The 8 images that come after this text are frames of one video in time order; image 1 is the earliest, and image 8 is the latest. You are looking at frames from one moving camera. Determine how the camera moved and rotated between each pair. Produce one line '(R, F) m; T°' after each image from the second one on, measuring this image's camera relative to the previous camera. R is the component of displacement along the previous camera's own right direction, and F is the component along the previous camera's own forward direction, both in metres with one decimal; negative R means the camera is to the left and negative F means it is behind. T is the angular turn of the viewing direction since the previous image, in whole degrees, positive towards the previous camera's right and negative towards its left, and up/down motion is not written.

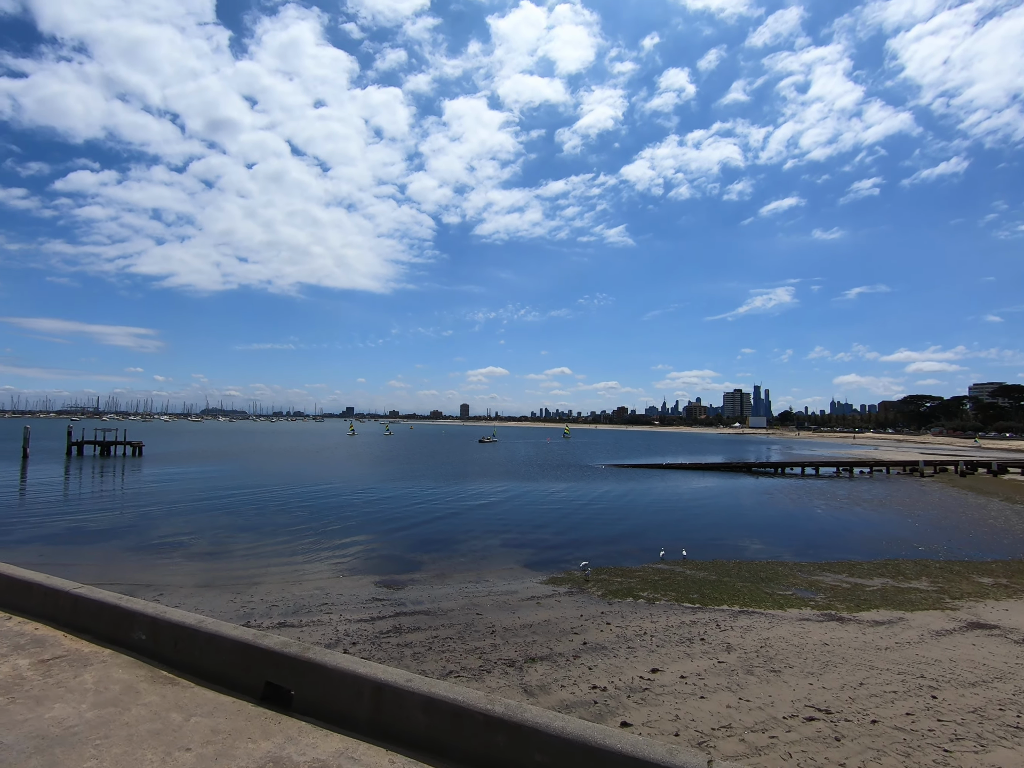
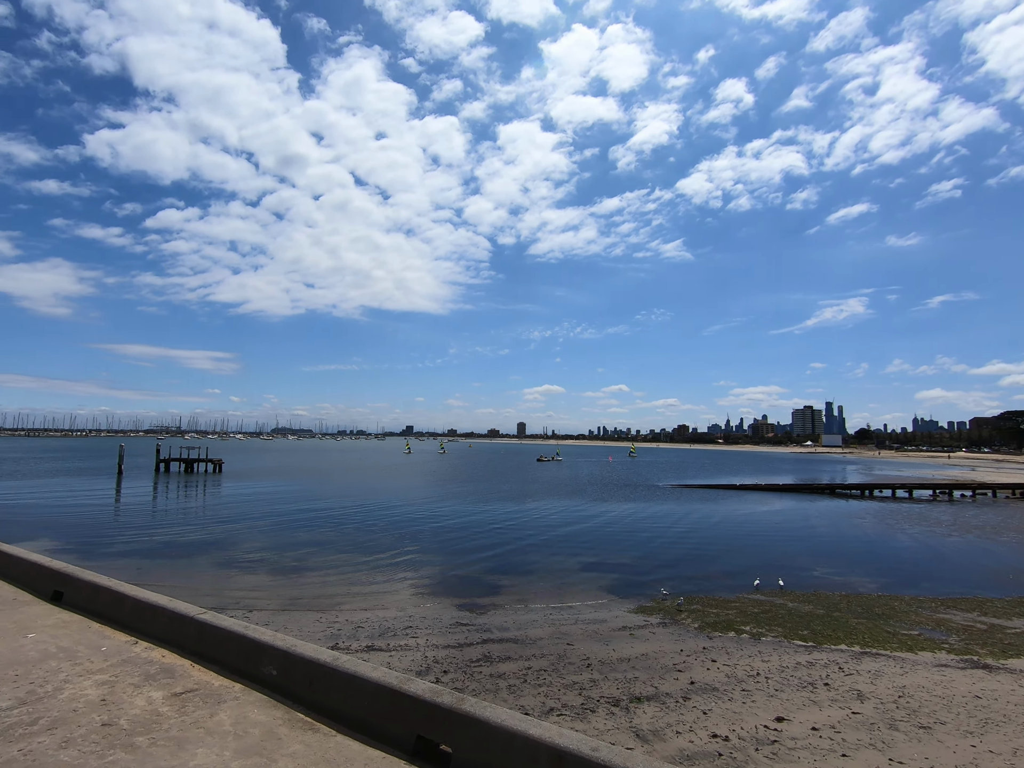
(-0.6, +0.4) m; -6°
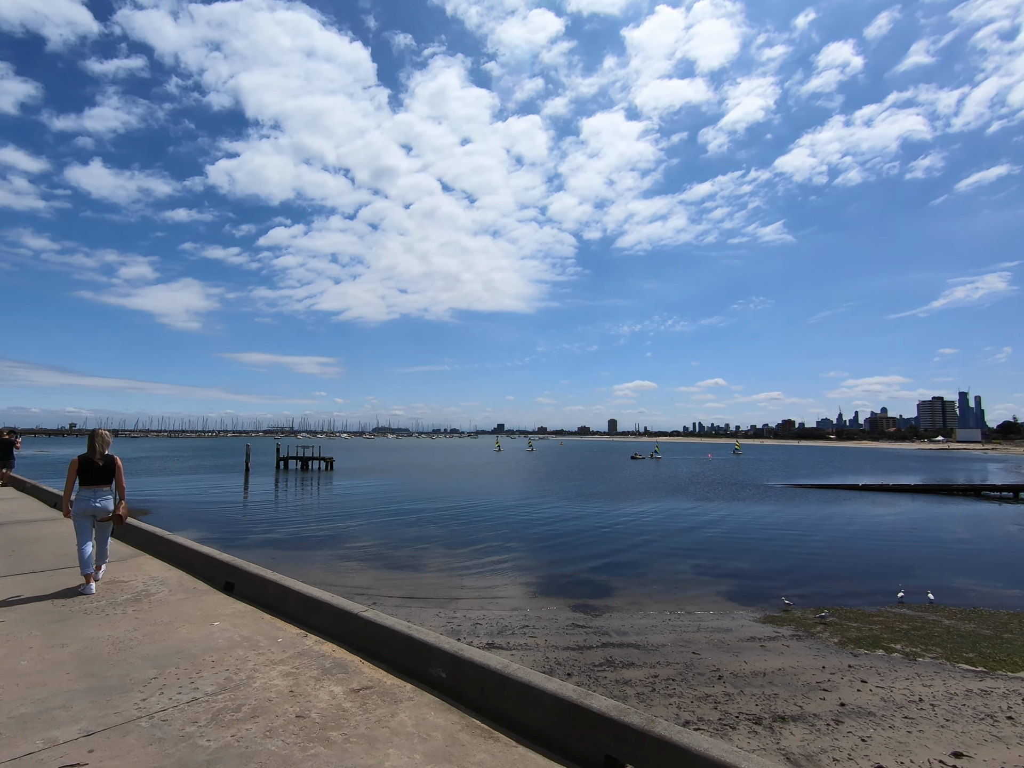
(-0.5, +0.1) m; -9°
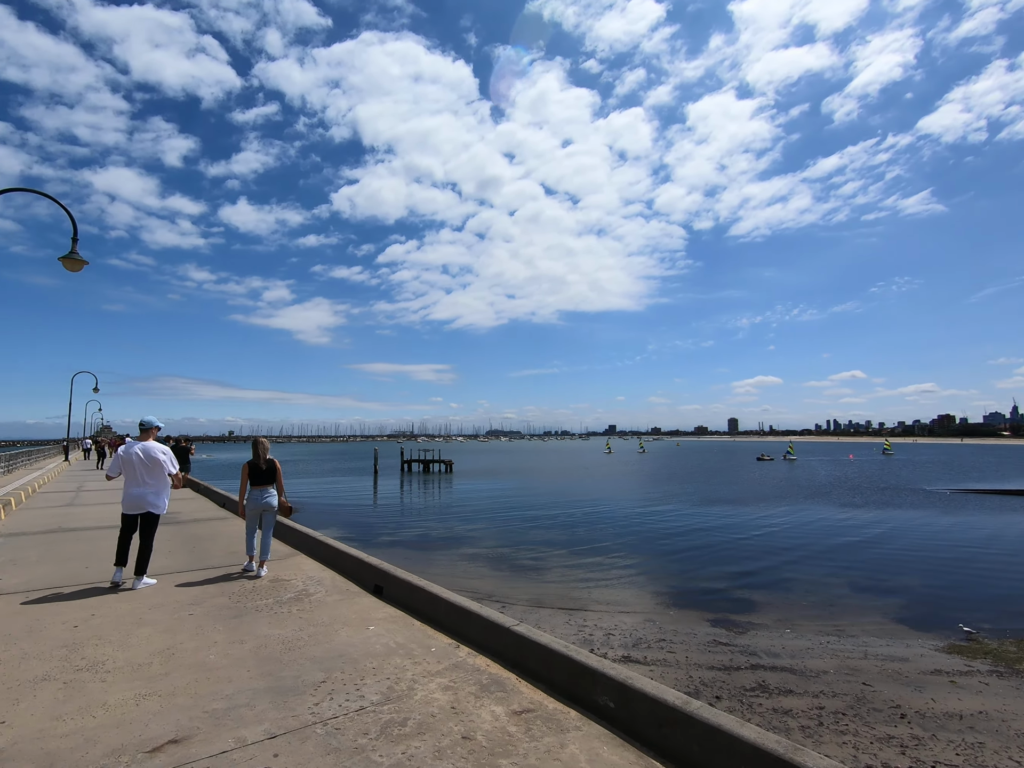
(-0.3, +0.2) m; -12°
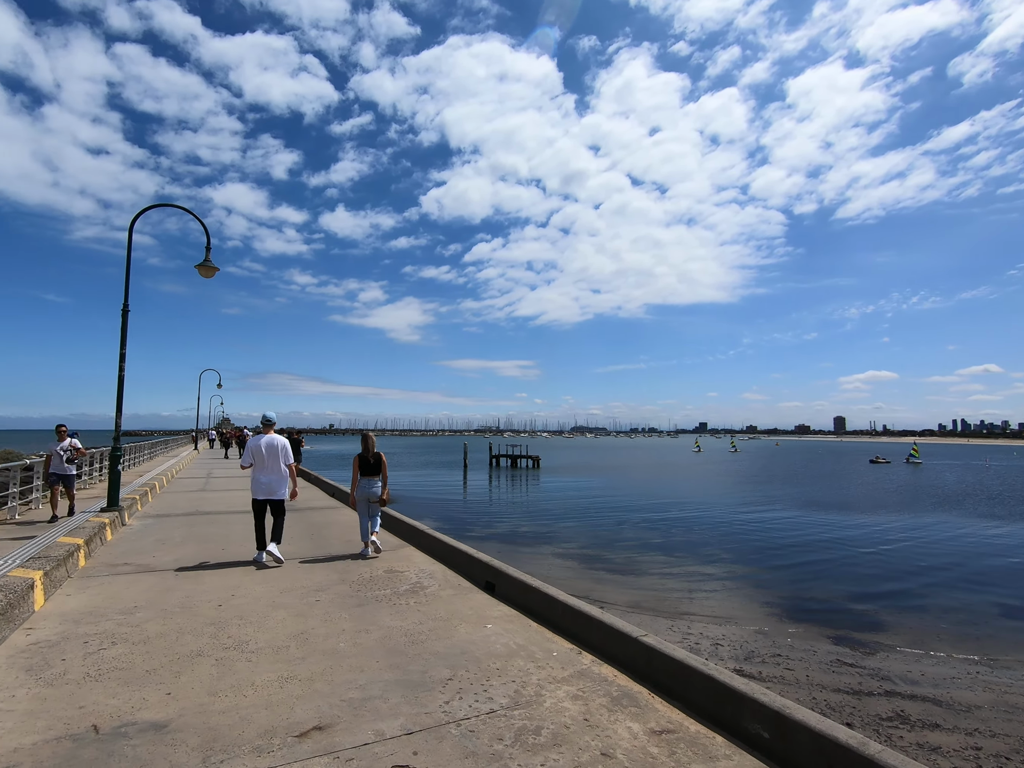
(-0.3, +0.1) m; -9°
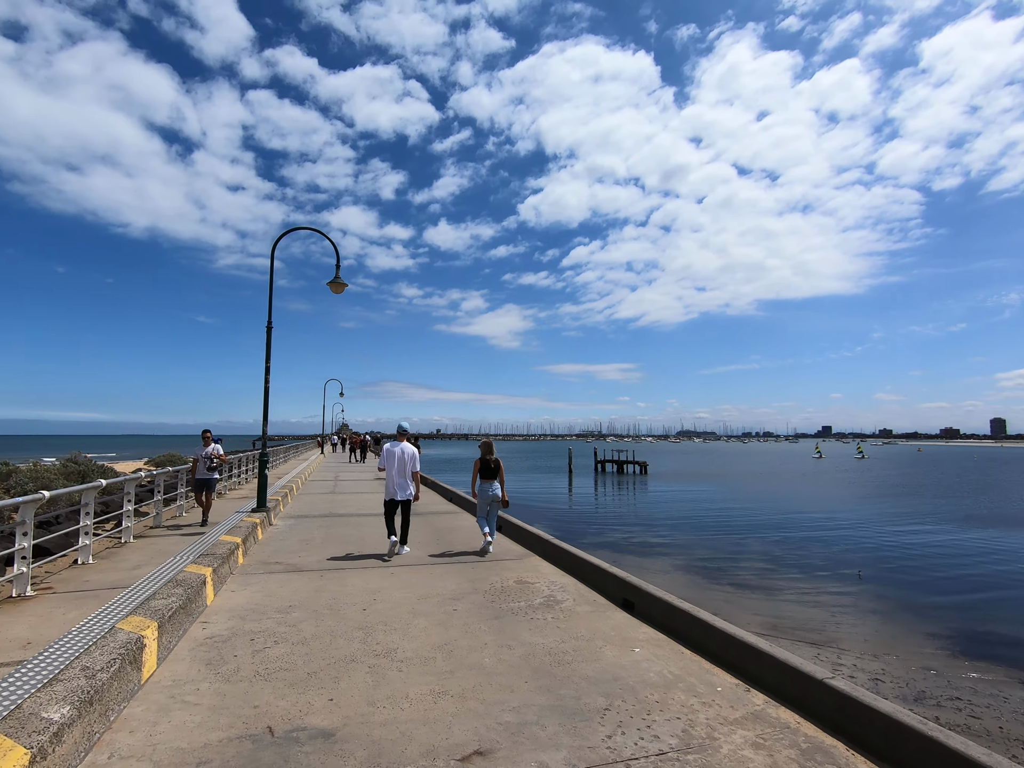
(-0.4, +0.2) m; -11°
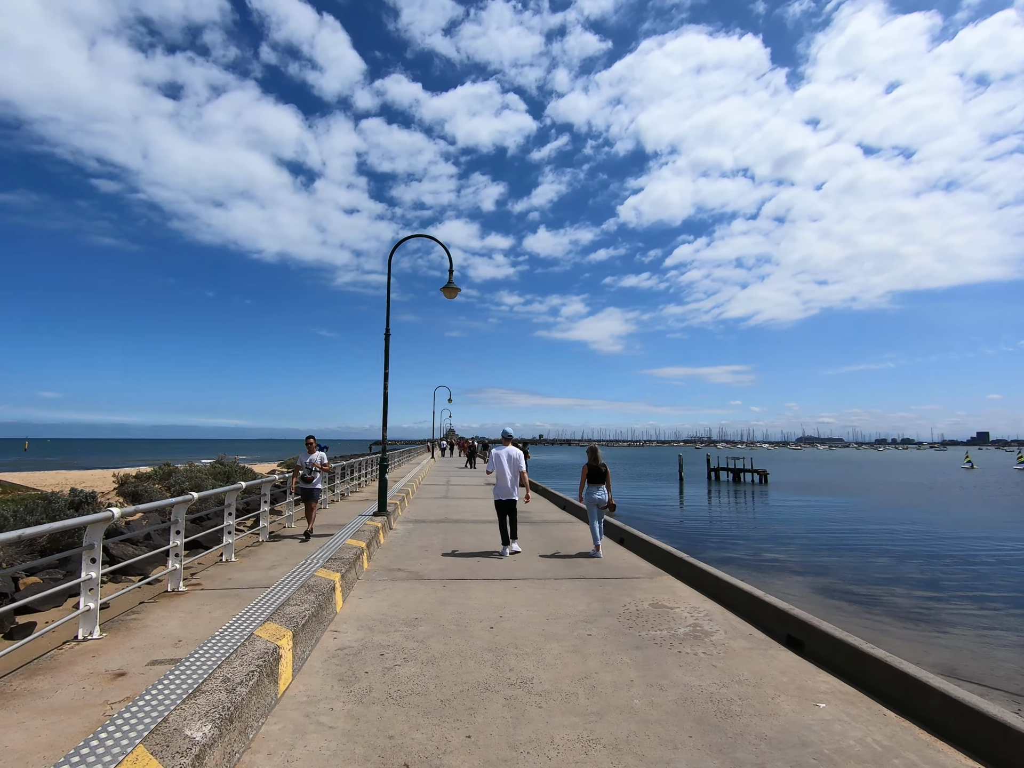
(-0.3, +0.5) m; -11°
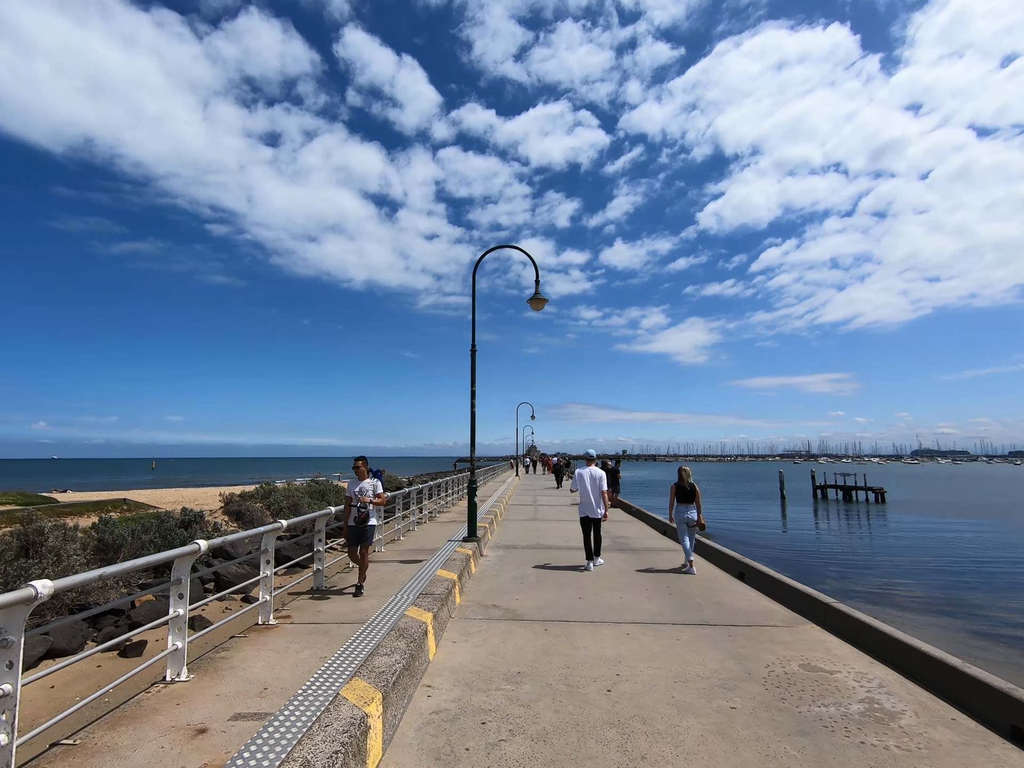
(-0.3, +0.7) m; -8°
